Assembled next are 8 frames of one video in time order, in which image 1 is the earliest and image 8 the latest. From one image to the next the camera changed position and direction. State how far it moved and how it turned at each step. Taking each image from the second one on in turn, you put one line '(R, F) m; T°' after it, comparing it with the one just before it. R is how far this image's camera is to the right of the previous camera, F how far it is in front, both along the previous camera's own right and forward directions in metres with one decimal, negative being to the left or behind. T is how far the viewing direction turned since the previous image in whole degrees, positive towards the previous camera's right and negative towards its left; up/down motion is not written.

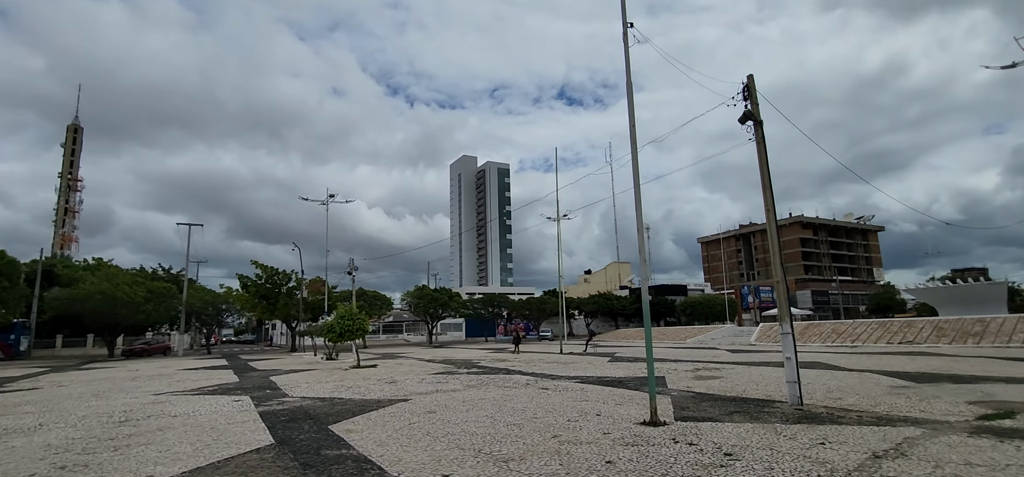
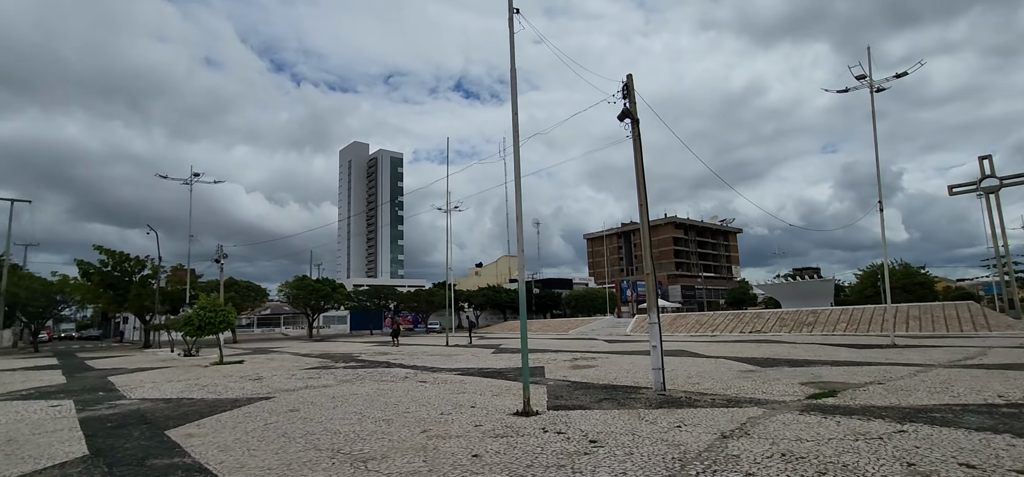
(+0.3, +0.3) m; +12°
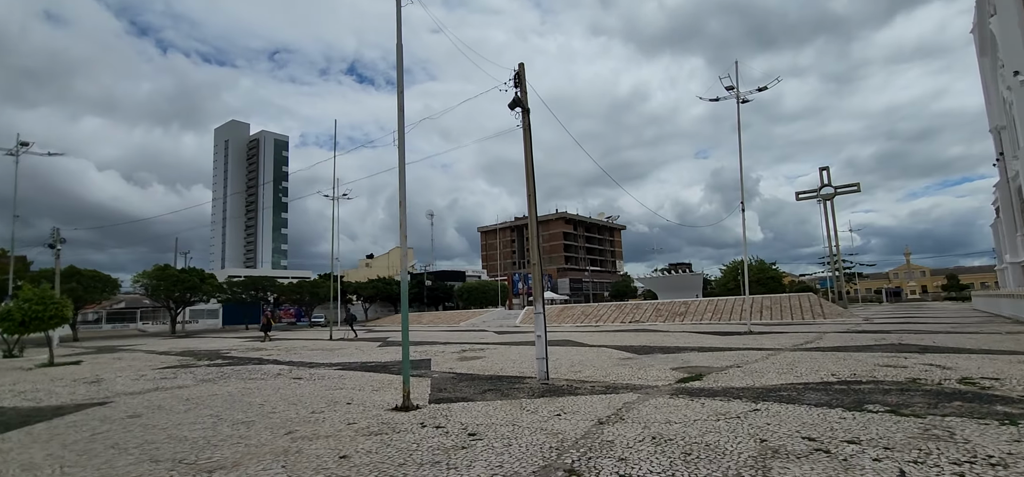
(+0.2, +0.3) m; +11°
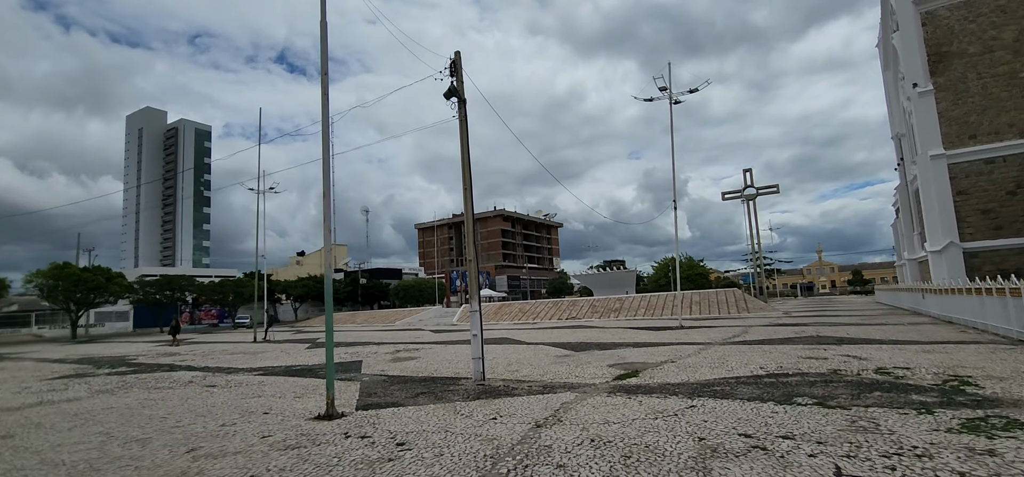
(+0.1, +0.4) m; +7°
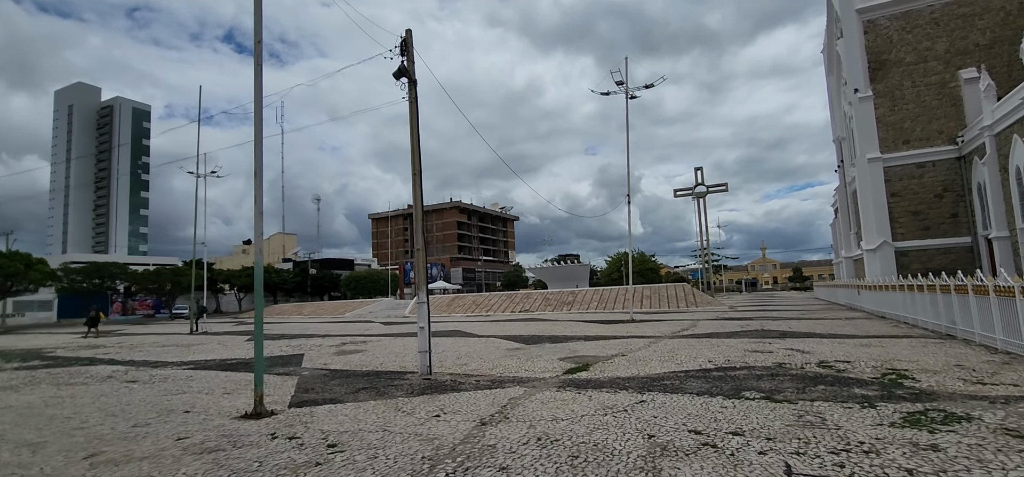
(+0.1, +0.4) m; +5°
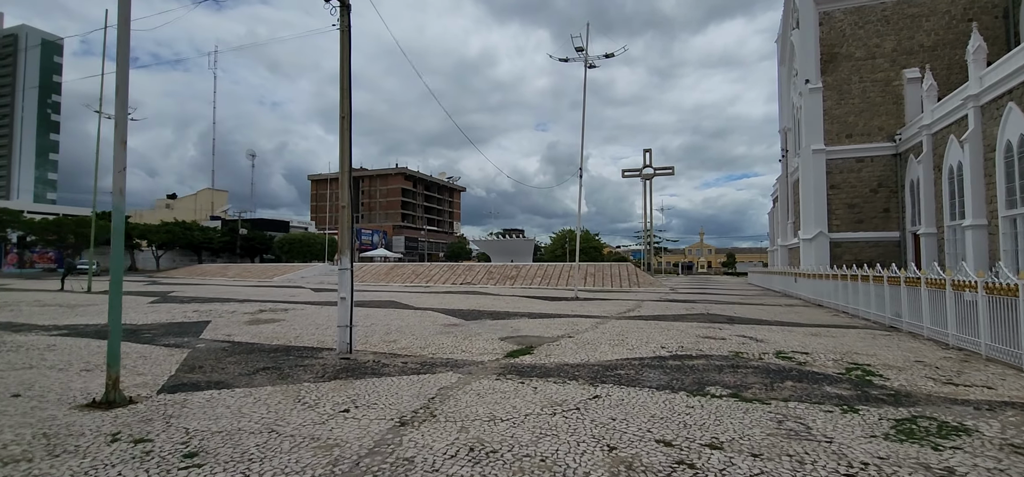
(+0.1, +1.3) m; +6°
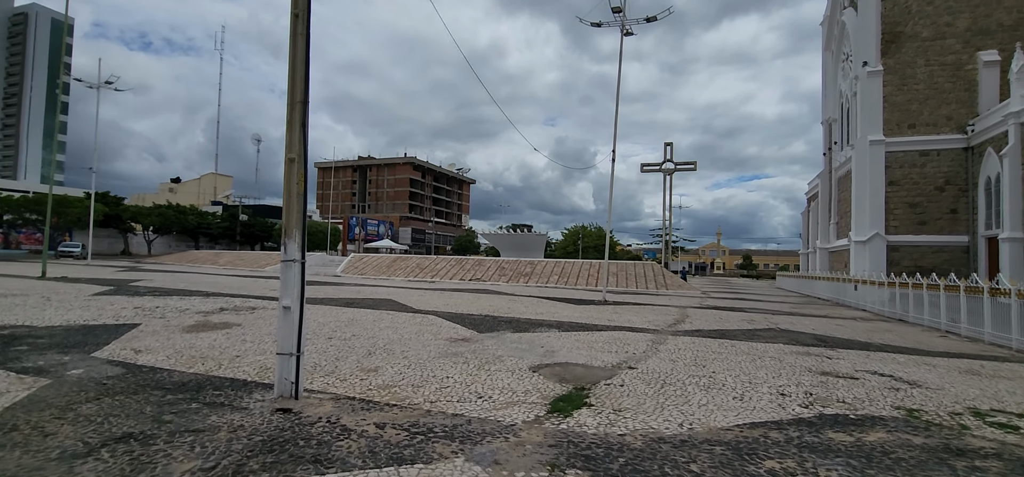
(-0.4, +3.3) m; -1°
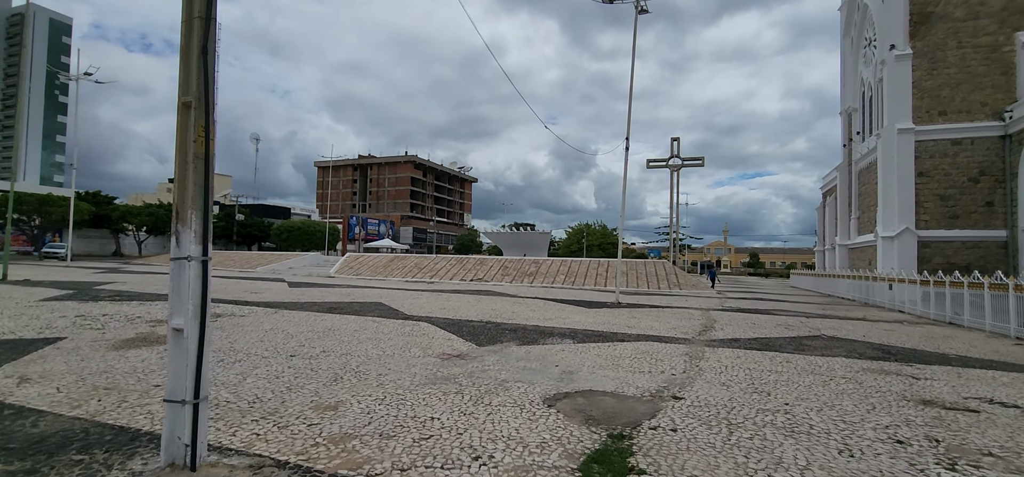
(-0.1, +1.8) m; 0°
